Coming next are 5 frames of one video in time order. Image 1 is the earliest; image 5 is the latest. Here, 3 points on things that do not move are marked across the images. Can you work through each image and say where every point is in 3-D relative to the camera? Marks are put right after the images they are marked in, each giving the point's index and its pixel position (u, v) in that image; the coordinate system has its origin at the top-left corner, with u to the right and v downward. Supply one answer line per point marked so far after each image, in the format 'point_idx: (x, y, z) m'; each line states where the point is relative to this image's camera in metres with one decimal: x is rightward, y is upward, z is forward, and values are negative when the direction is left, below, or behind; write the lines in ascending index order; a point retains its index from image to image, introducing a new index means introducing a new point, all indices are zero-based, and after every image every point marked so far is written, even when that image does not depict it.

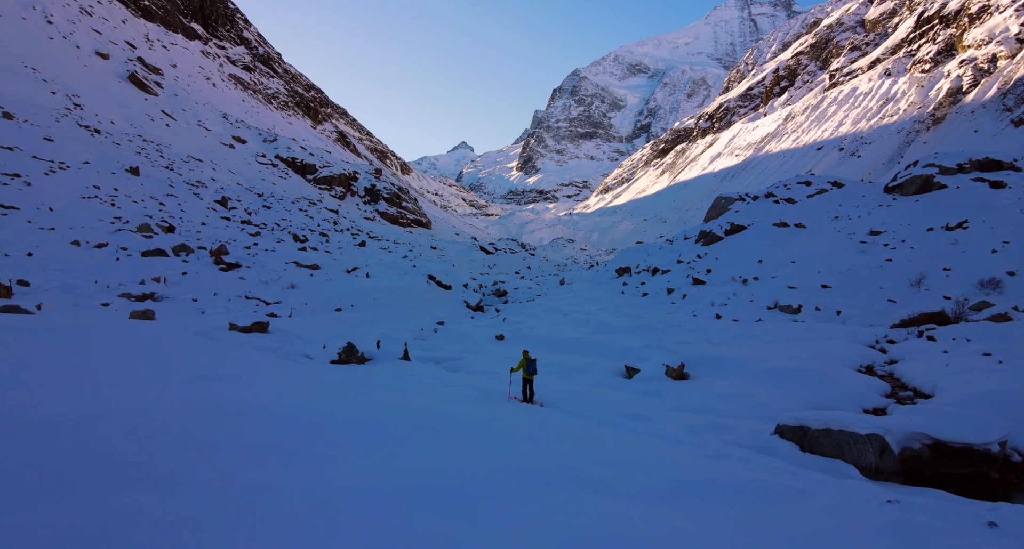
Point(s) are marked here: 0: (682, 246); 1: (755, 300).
0: (+6.0, +1.0, +17.2) m
1: (+5.5, -0.6, +10.8) m
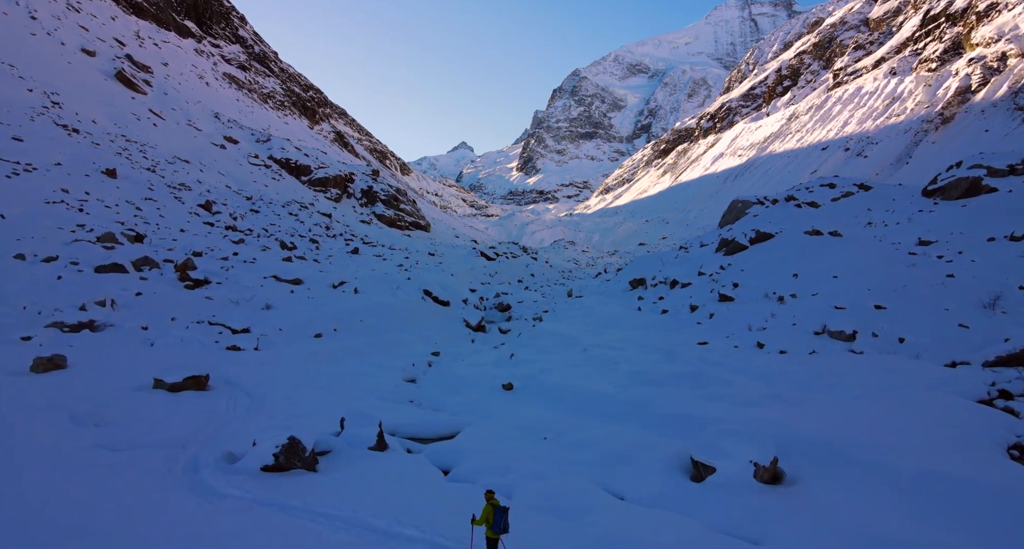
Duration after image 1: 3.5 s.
0: (+6.2, +0.7, +15.9) m
1: (+5.6, -1.0, +9.5) m
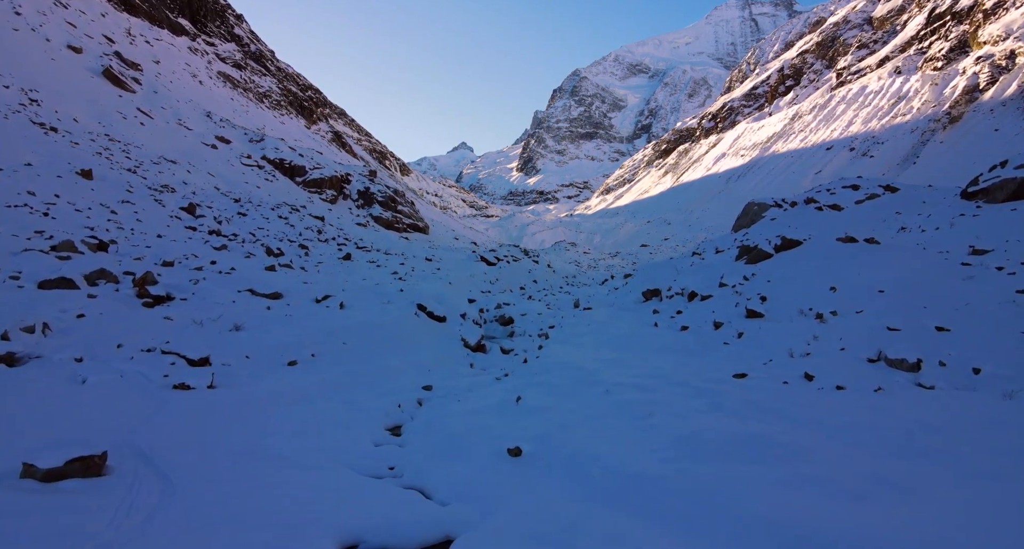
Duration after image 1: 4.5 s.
0: (+6.2, +0.4, +14.7) m
1: (+5.7, -1.2, +8.3) m
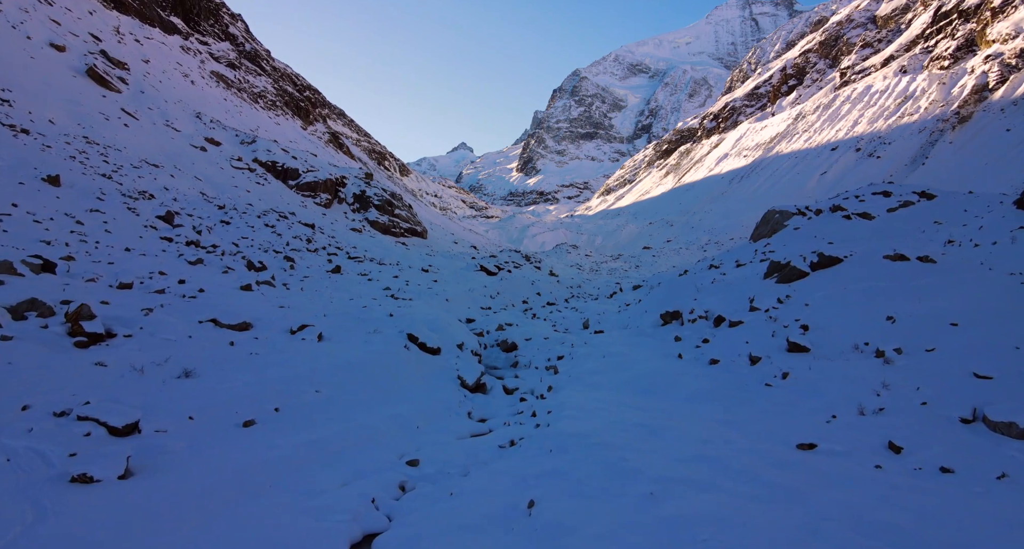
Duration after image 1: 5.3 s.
0: (+6.3, -0.1, +13.3) m
1: (+5.7, -1.7, +6.9) m
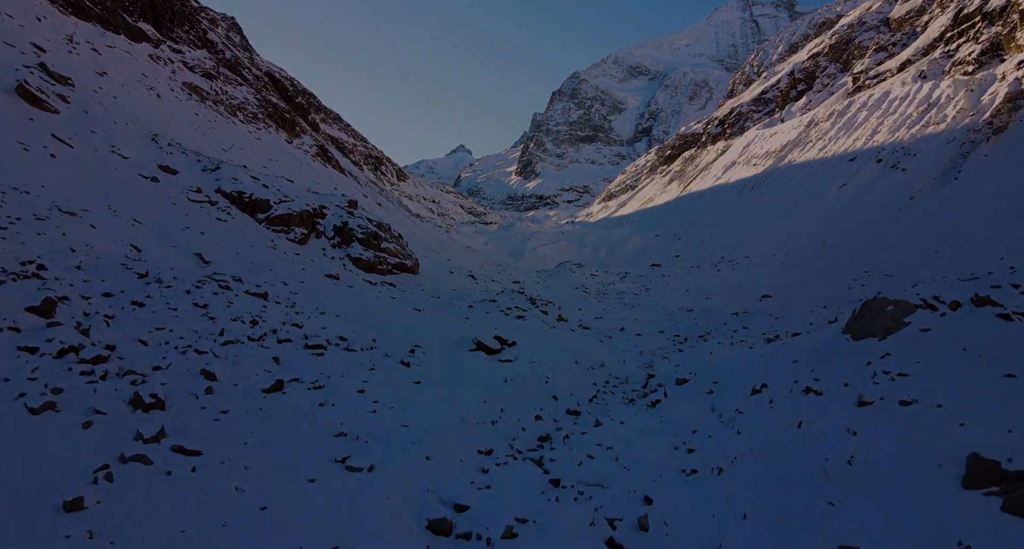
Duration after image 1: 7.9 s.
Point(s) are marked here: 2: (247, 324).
0: (+6.6, -3.1, +8.1) m
1: (+6.0, -4.7, +1.7) m
2: (-8.9, -1.6, +16.2) m
